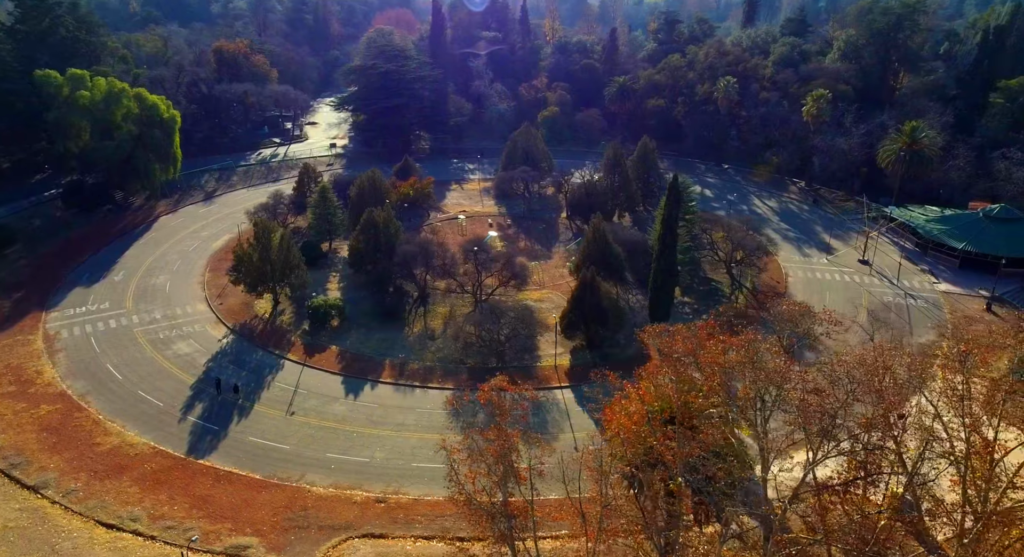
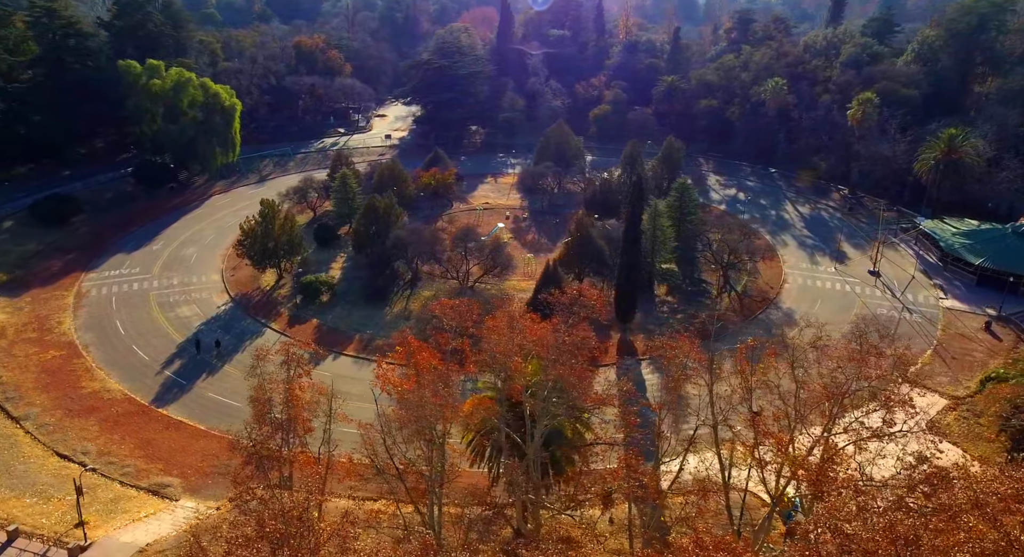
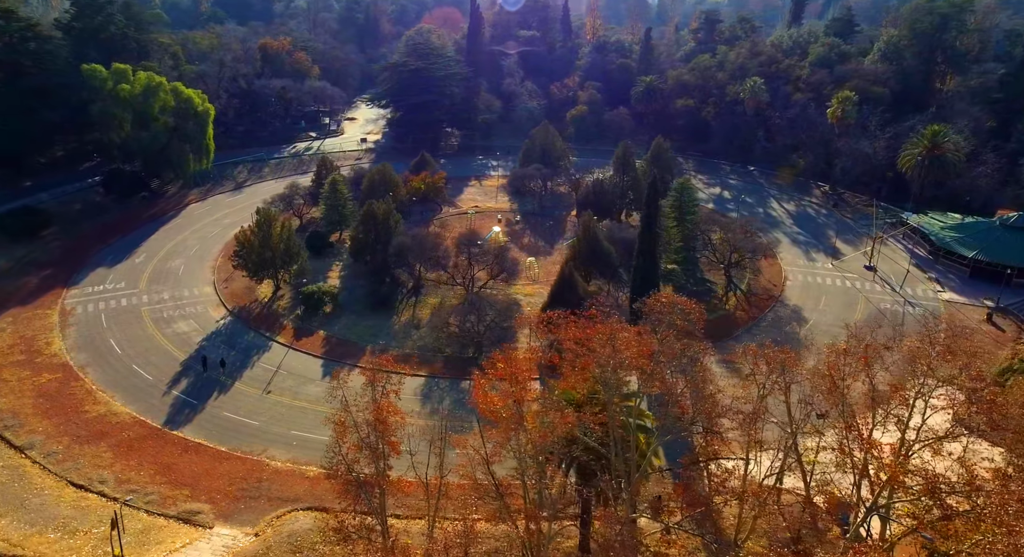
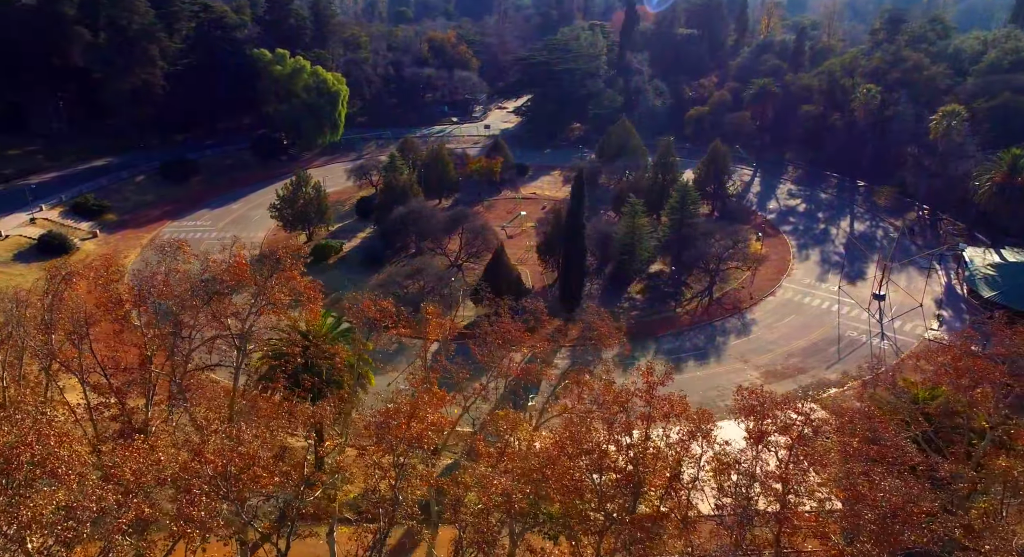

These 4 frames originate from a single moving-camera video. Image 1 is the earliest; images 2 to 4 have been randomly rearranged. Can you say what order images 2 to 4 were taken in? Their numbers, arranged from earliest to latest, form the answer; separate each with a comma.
3, 2, 4
